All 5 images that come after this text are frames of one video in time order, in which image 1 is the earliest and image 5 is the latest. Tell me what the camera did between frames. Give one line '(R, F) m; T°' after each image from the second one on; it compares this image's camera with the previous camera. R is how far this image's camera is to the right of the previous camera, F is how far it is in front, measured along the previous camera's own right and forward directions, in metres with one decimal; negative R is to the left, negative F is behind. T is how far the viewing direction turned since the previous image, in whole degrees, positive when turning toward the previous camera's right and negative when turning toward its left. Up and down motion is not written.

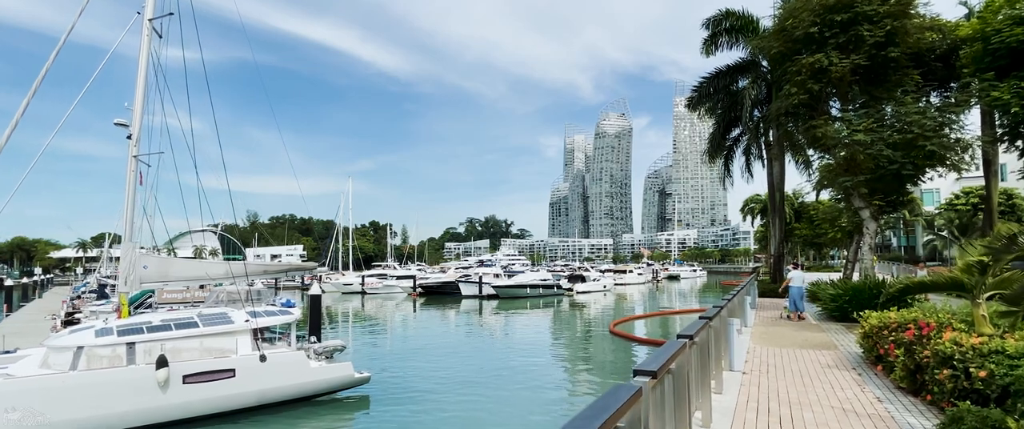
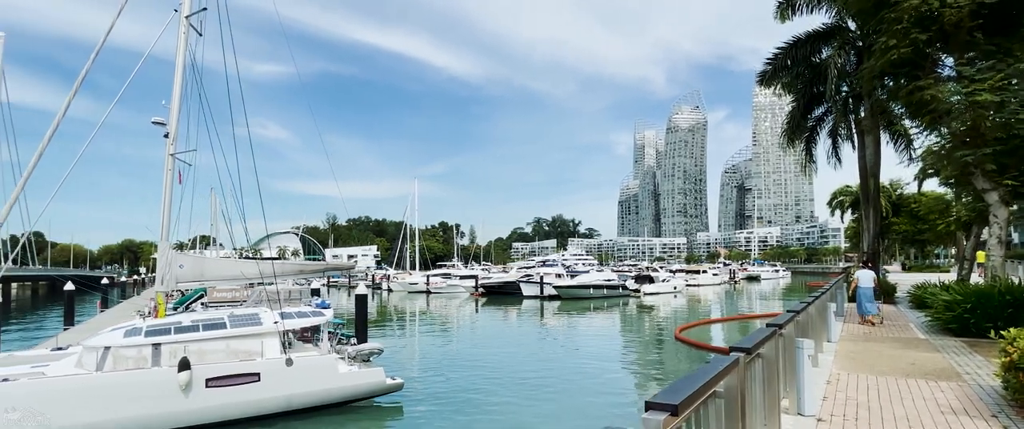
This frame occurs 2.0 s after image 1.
(+0.8, +1.5) m; -8°
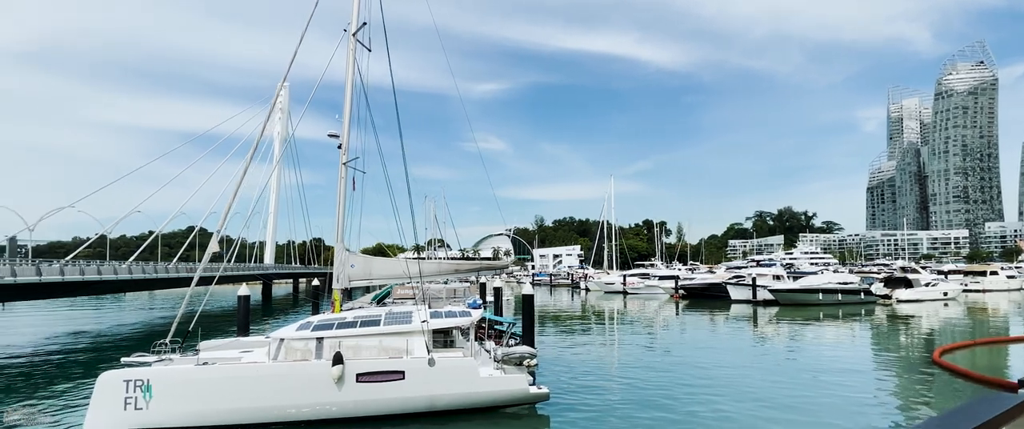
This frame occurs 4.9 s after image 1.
(+1.3, +2.0) m; -23°
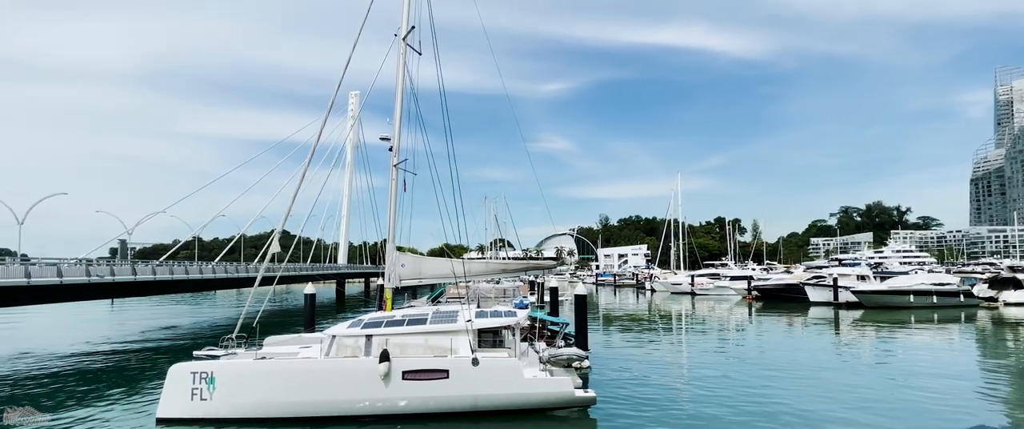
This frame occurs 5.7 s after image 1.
(+0.6, +0.2) m; -7°
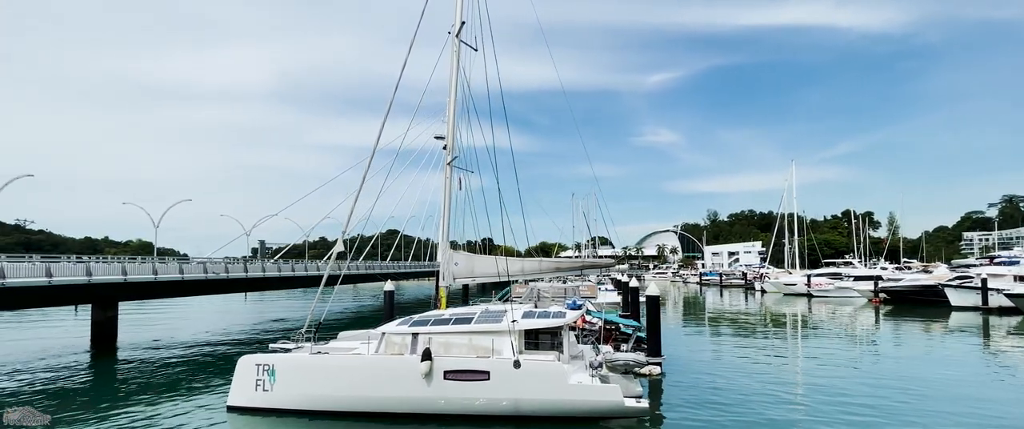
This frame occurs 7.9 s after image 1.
(+1.4, +0.7) m; -11°
